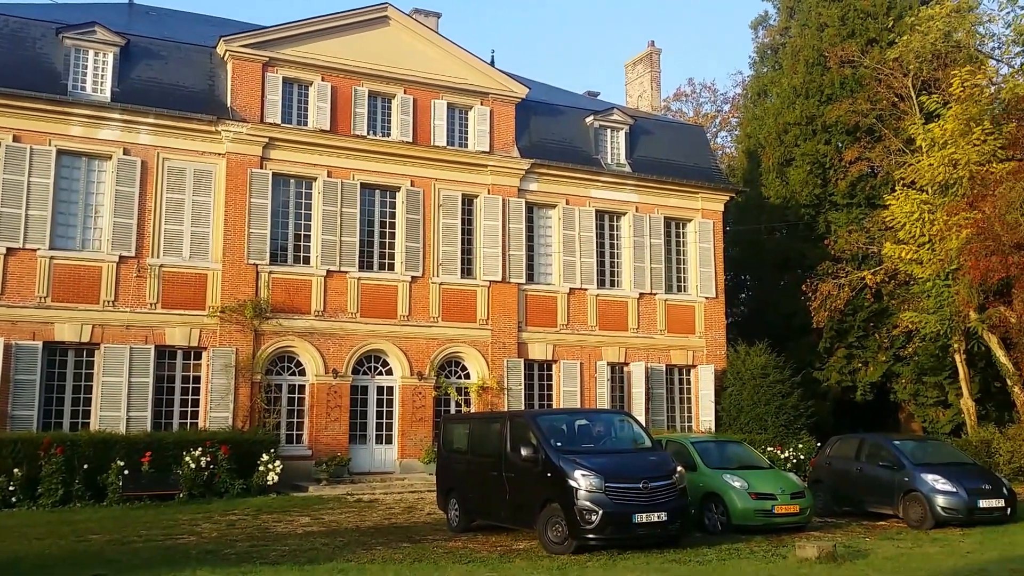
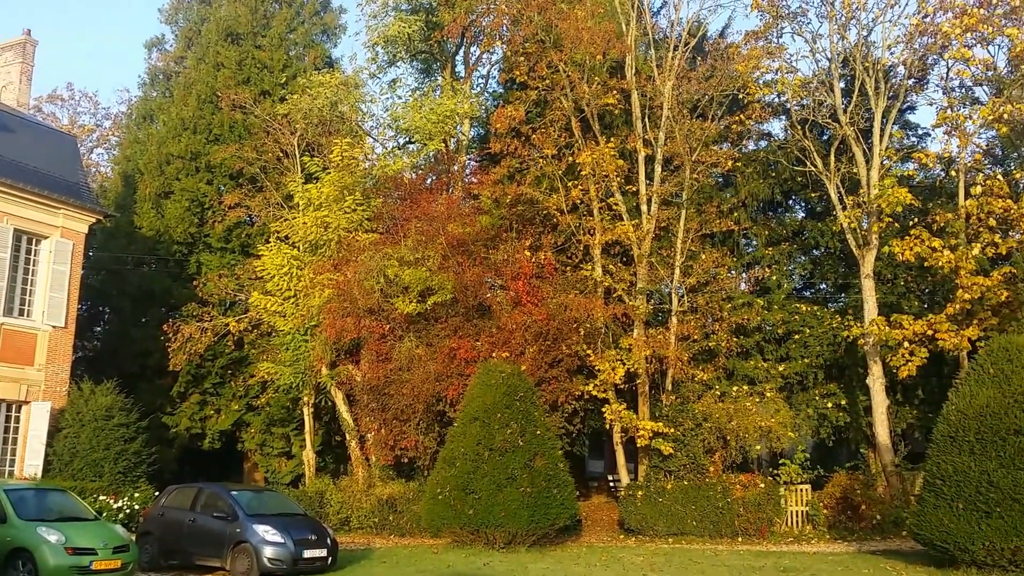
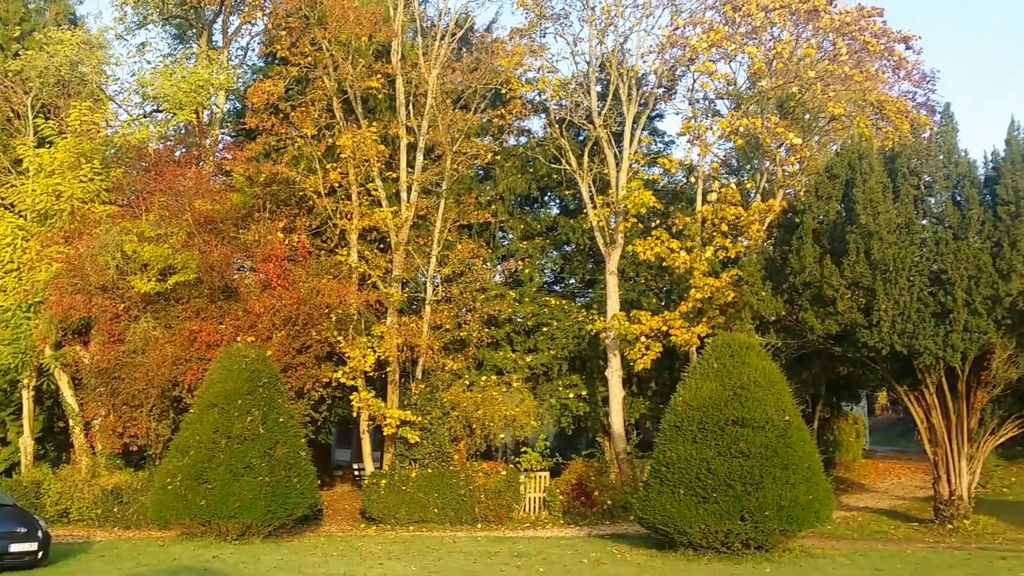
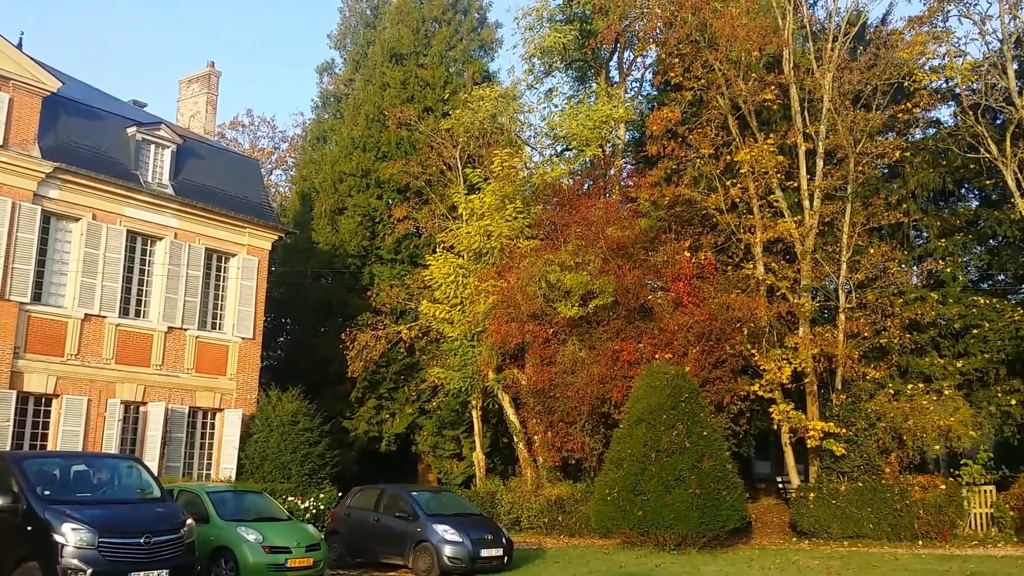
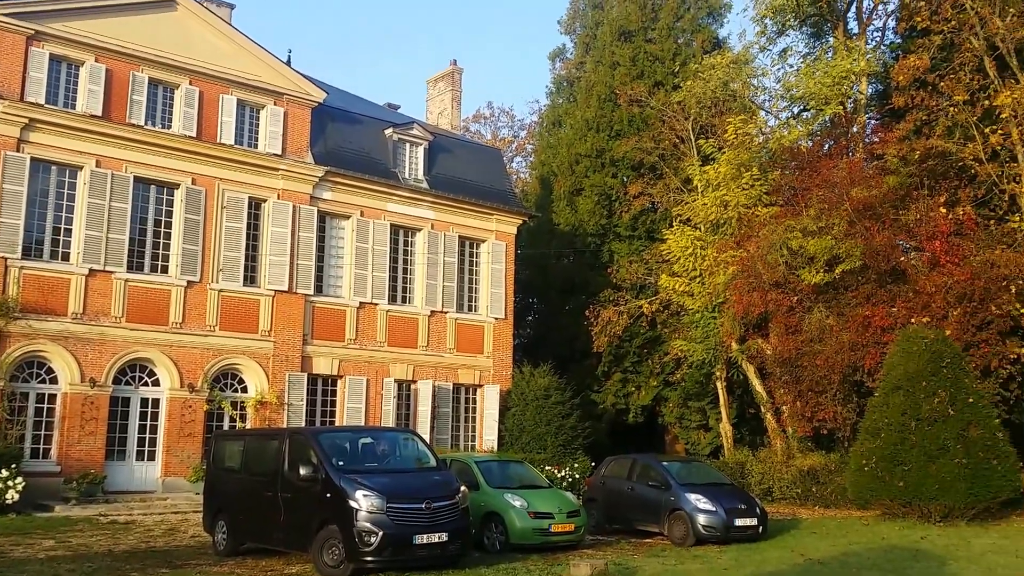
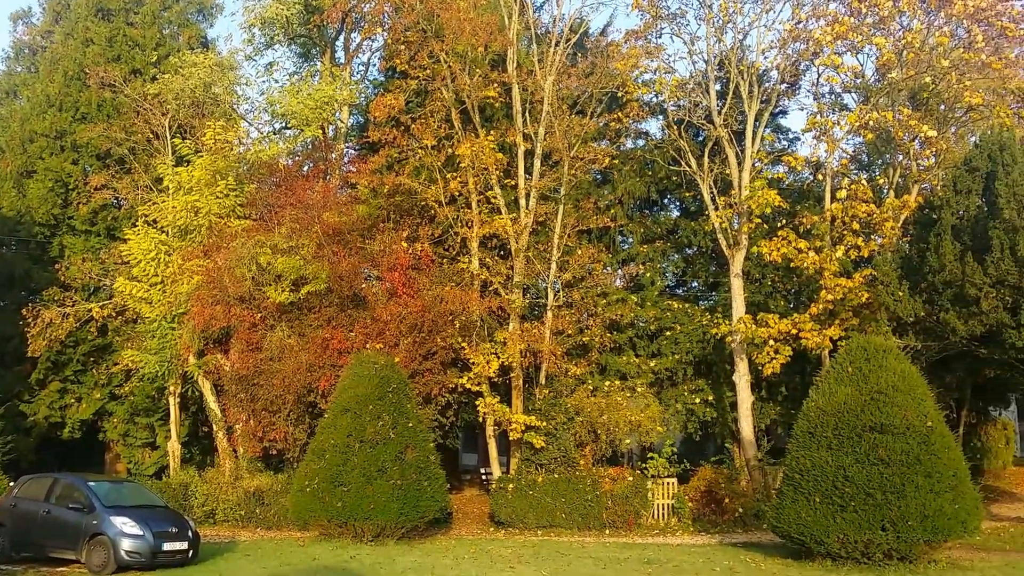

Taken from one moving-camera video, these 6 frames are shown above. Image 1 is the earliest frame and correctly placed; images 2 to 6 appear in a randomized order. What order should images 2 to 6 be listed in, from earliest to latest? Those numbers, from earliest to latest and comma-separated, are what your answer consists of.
5, 4, 2, 6, 3
